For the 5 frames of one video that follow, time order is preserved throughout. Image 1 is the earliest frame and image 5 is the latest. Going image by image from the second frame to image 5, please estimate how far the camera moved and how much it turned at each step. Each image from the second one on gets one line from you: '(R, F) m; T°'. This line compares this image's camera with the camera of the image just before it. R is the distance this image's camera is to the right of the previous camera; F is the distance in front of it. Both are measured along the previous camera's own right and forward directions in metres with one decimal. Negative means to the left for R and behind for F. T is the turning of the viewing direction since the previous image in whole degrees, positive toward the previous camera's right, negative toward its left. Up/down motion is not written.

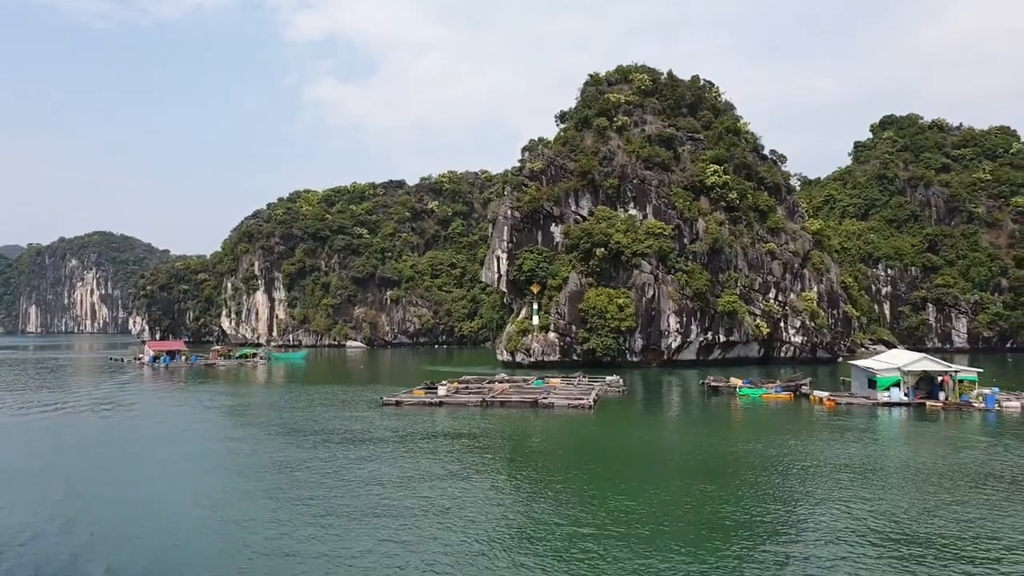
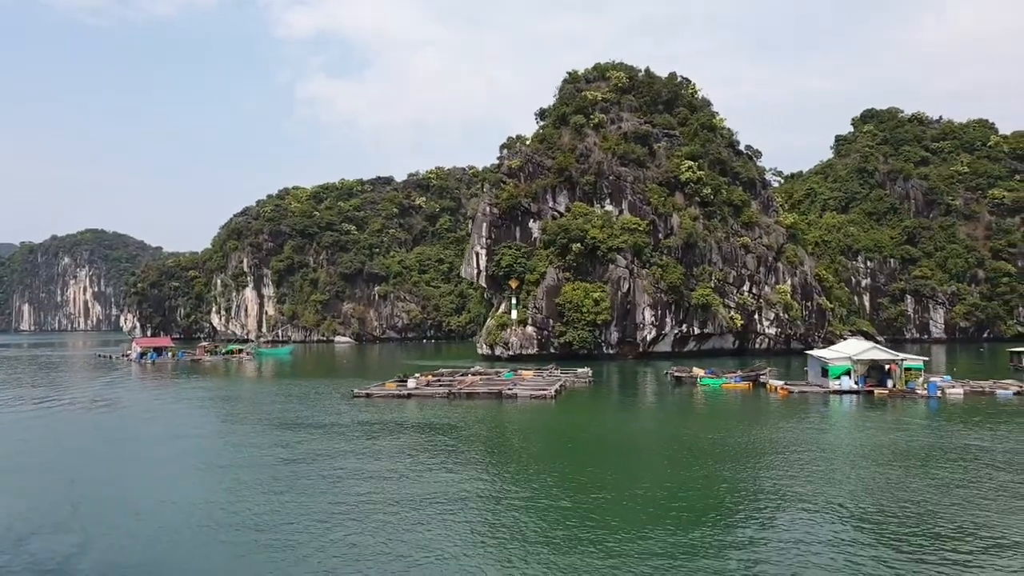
(+1.0, -0.8) m; 0°
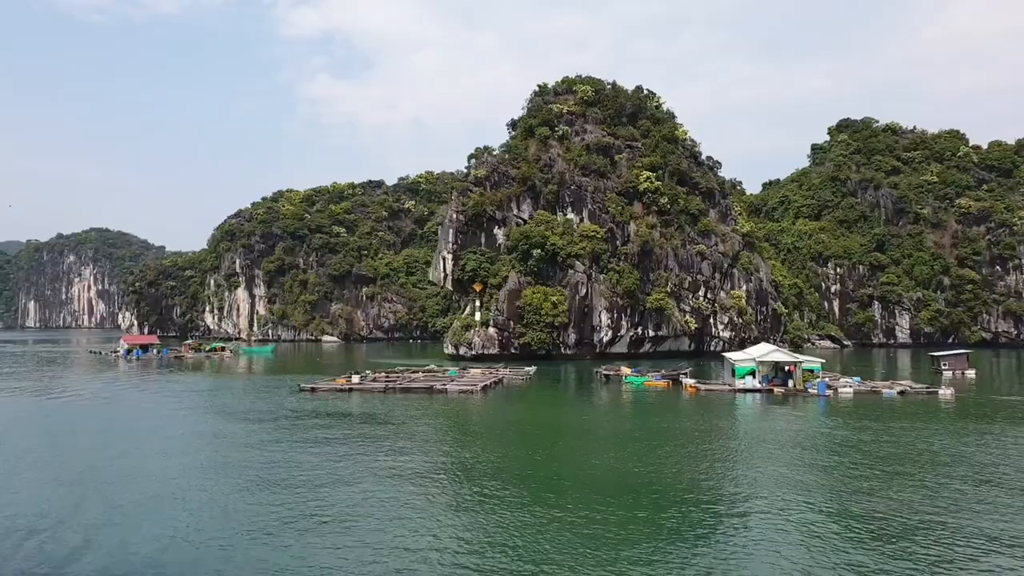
(+2.5, -2.2) m; 0°
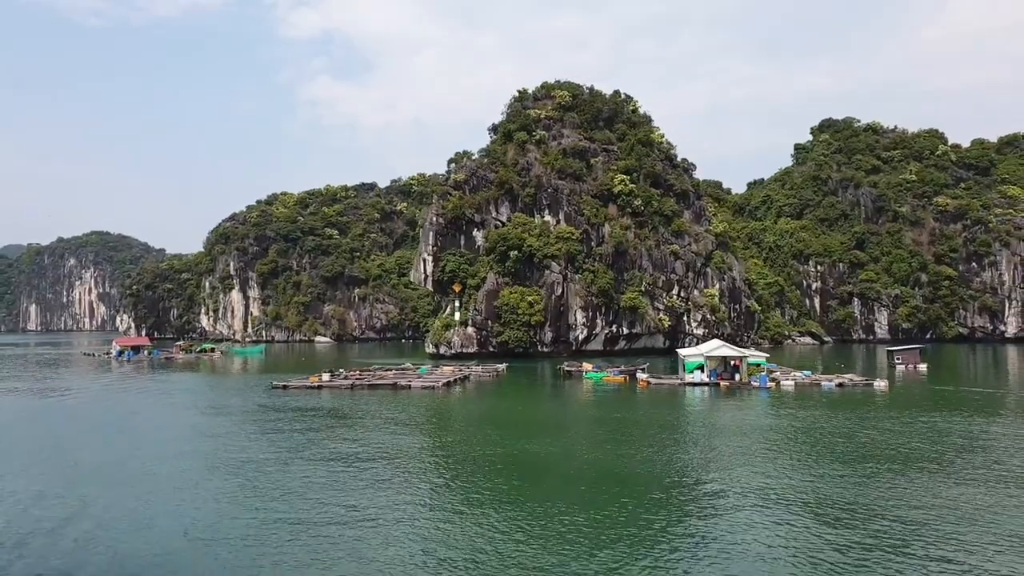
(+1.5, -1.4) m; 0°
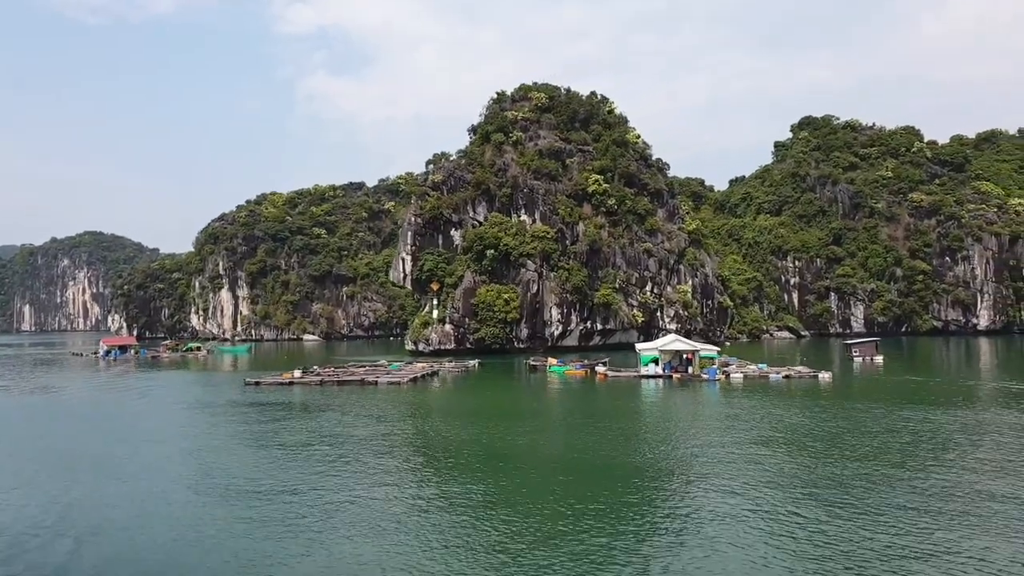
(+1.3, -1.2) m; 0°
